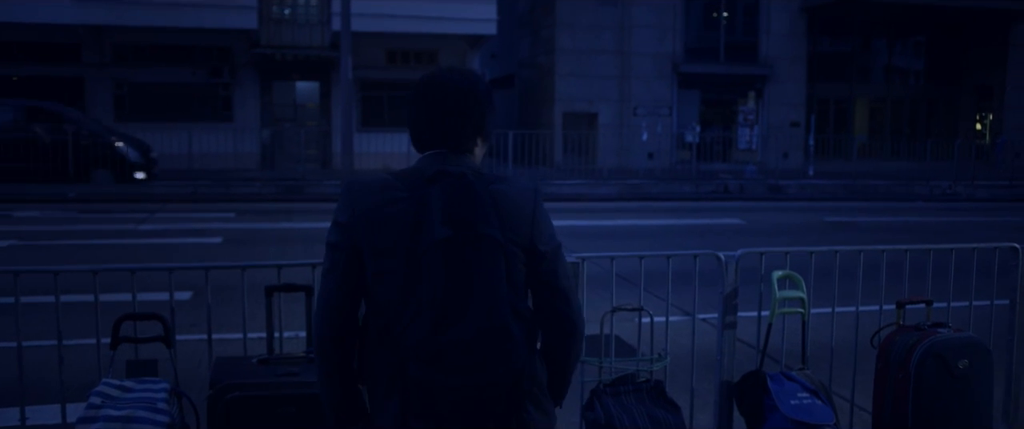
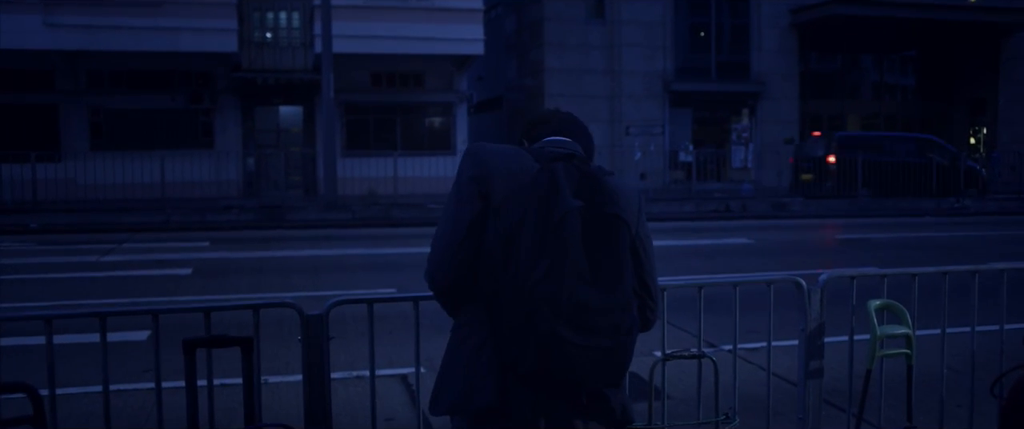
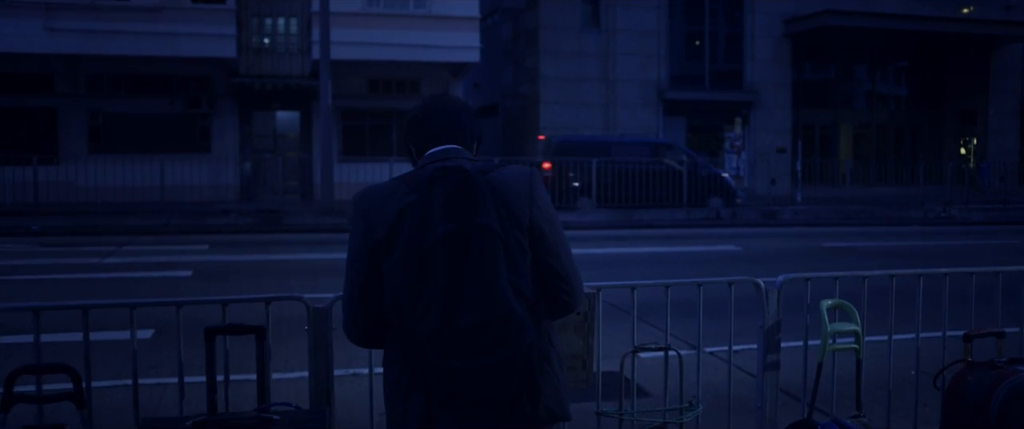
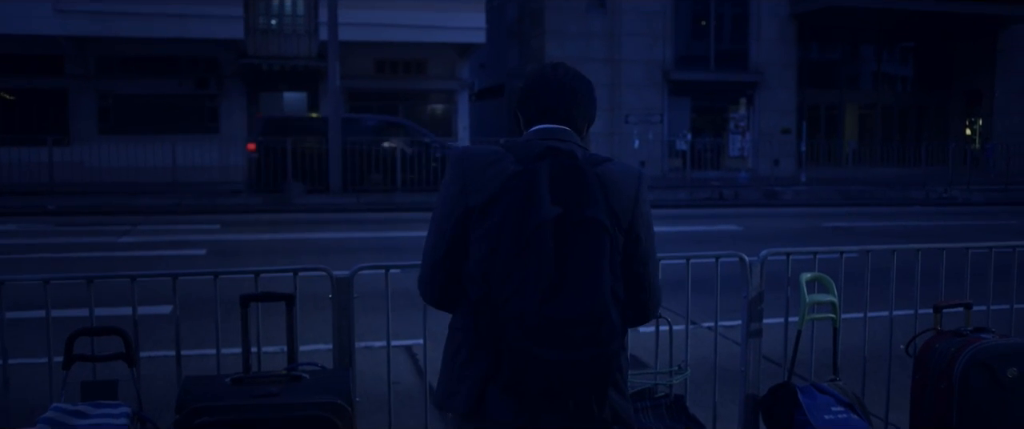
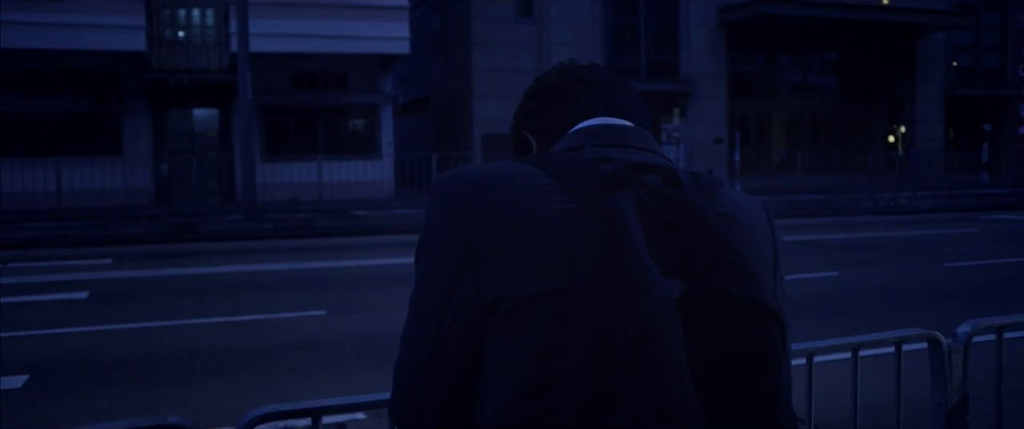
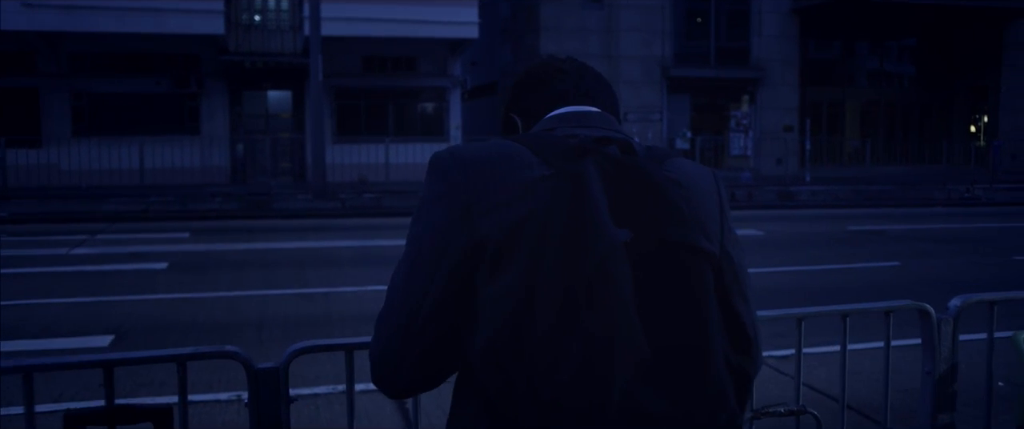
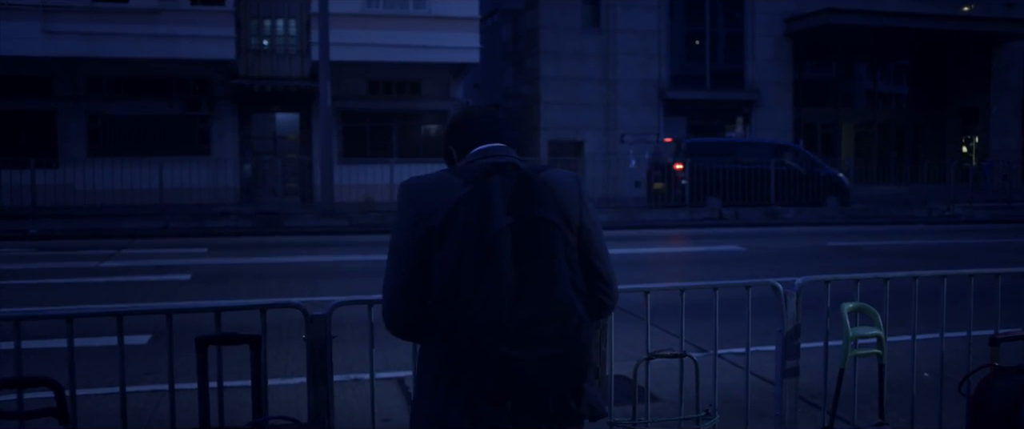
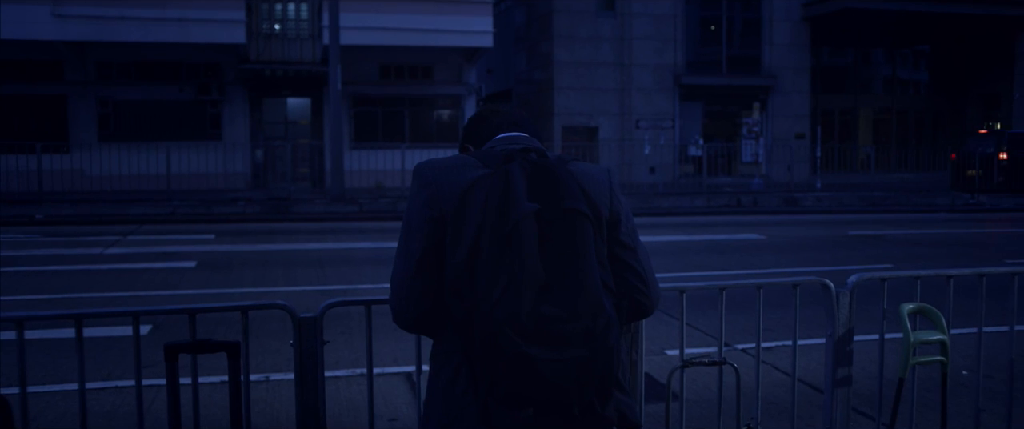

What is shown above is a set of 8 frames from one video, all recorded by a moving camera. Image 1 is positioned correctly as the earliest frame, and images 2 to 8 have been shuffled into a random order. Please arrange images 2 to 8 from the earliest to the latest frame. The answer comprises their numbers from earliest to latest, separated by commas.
4, 3, 7, 2, 8, 6, 5
